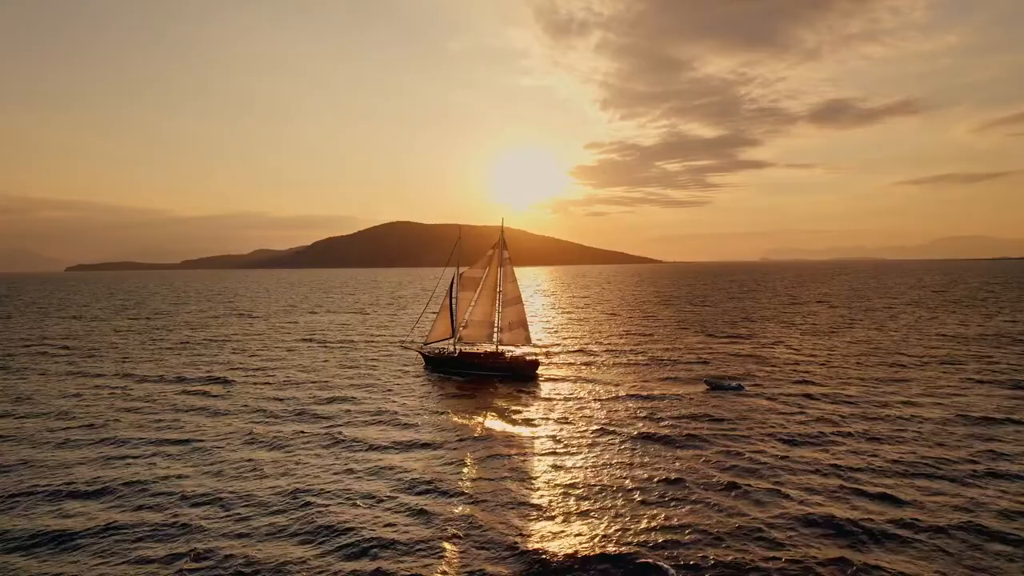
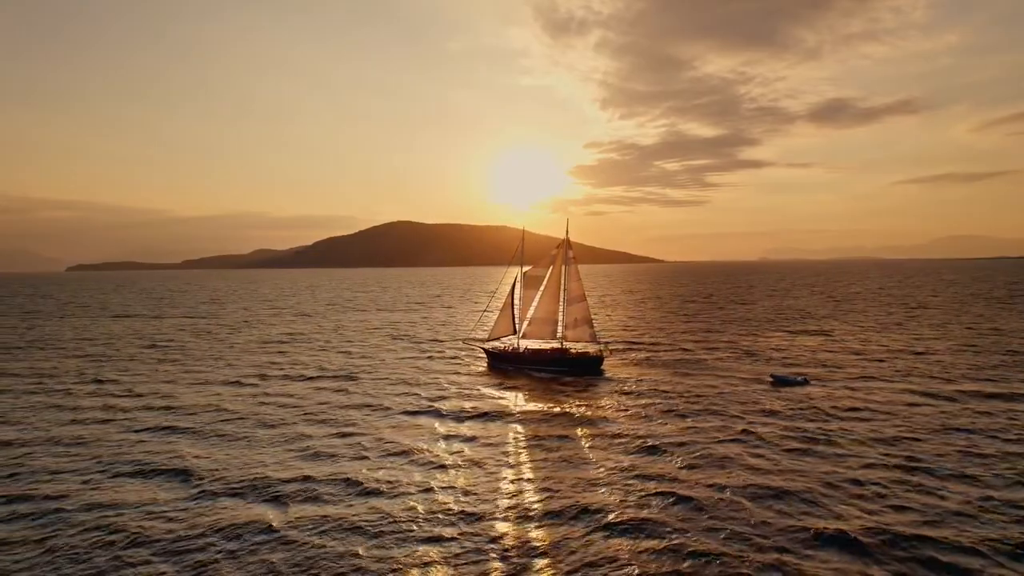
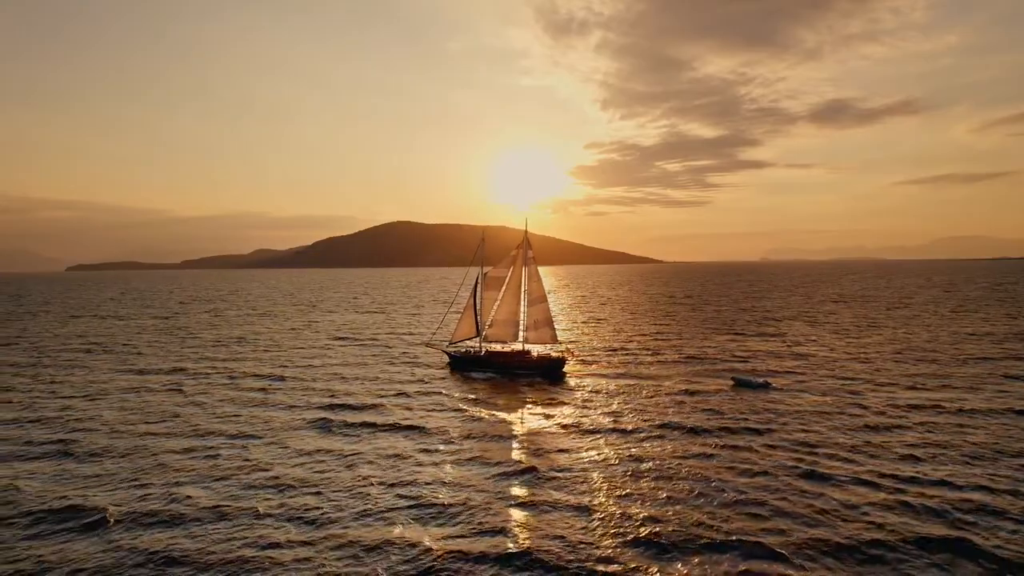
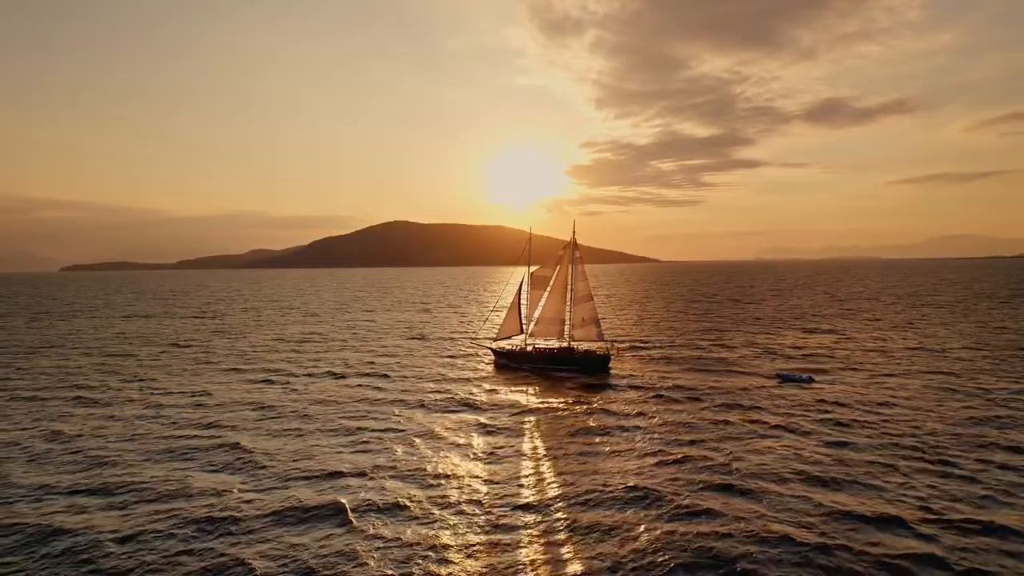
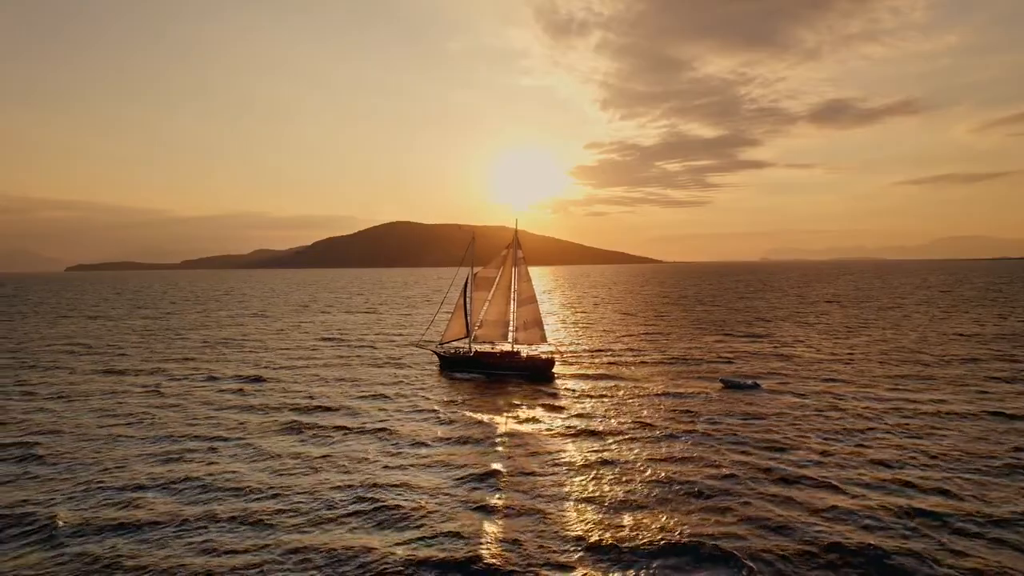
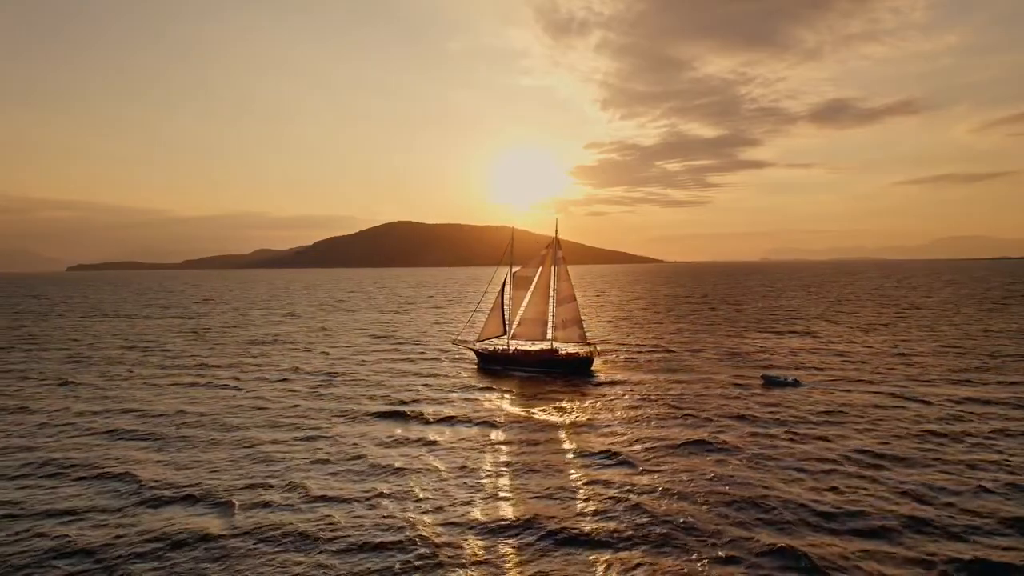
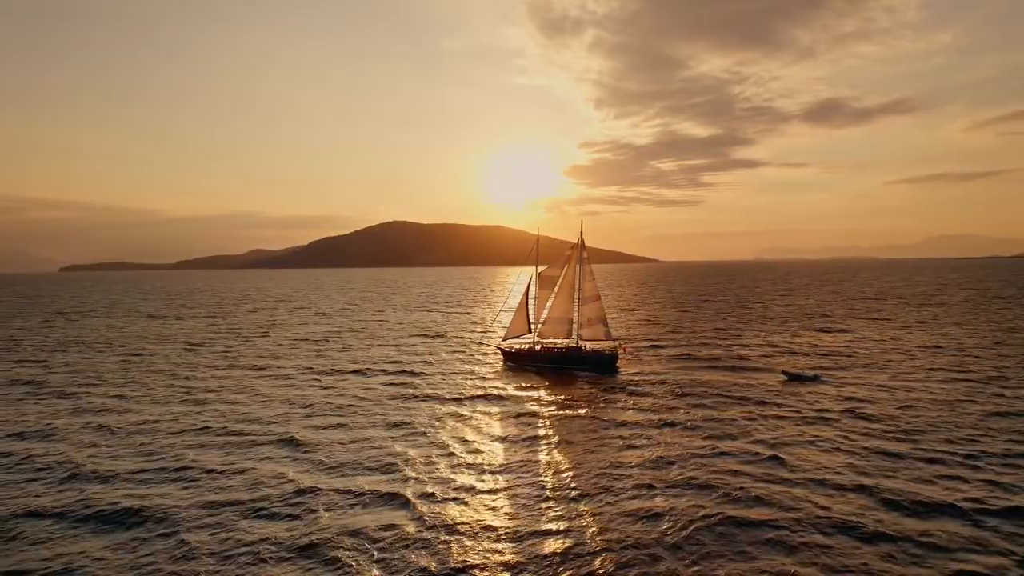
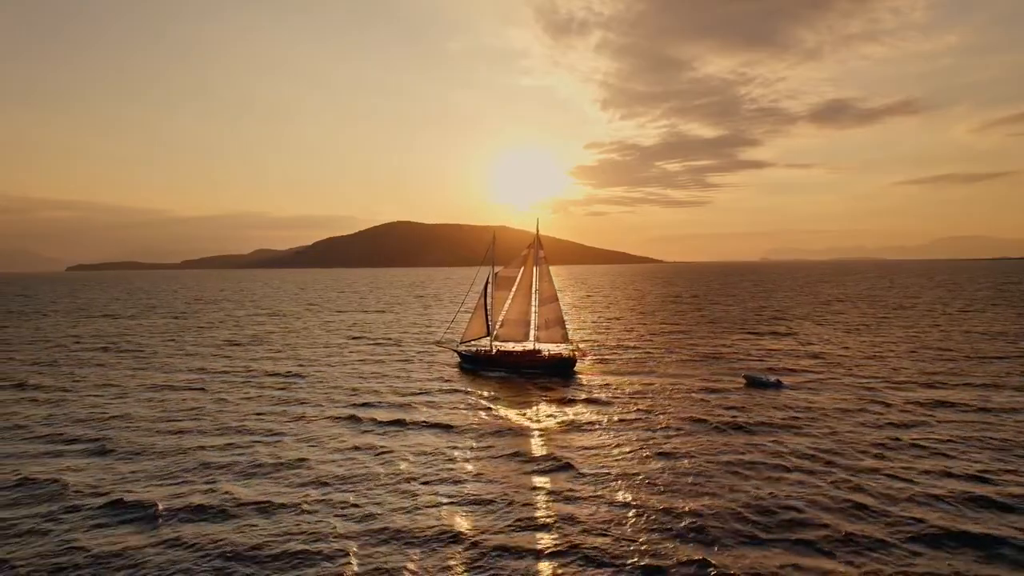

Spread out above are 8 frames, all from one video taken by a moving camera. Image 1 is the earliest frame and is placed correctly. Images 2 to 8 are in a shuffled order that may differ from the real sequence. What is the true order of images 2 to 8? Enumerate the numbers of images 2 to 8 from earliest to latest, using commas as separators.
5, 3, 8, 6, 2, 4, 7
